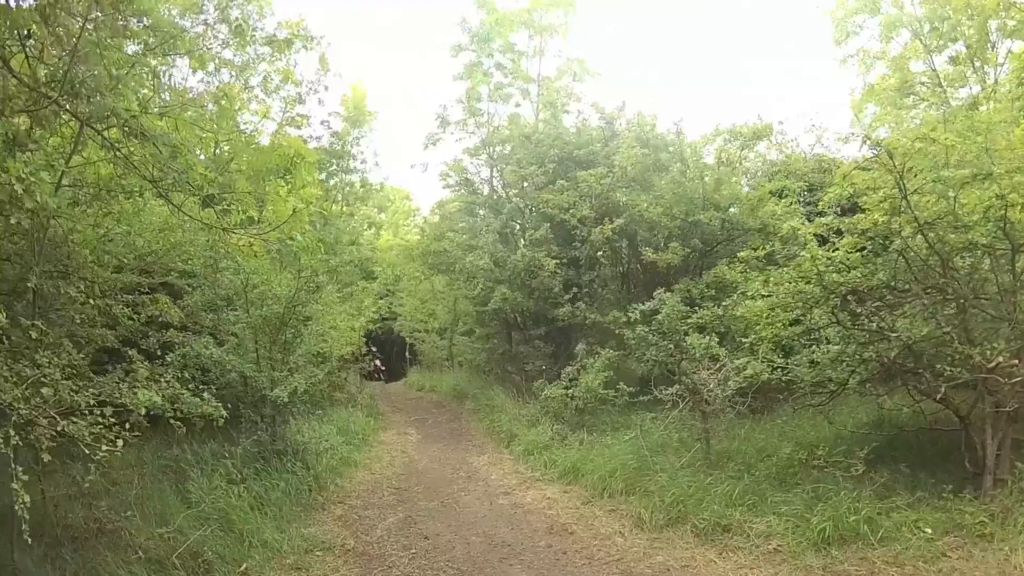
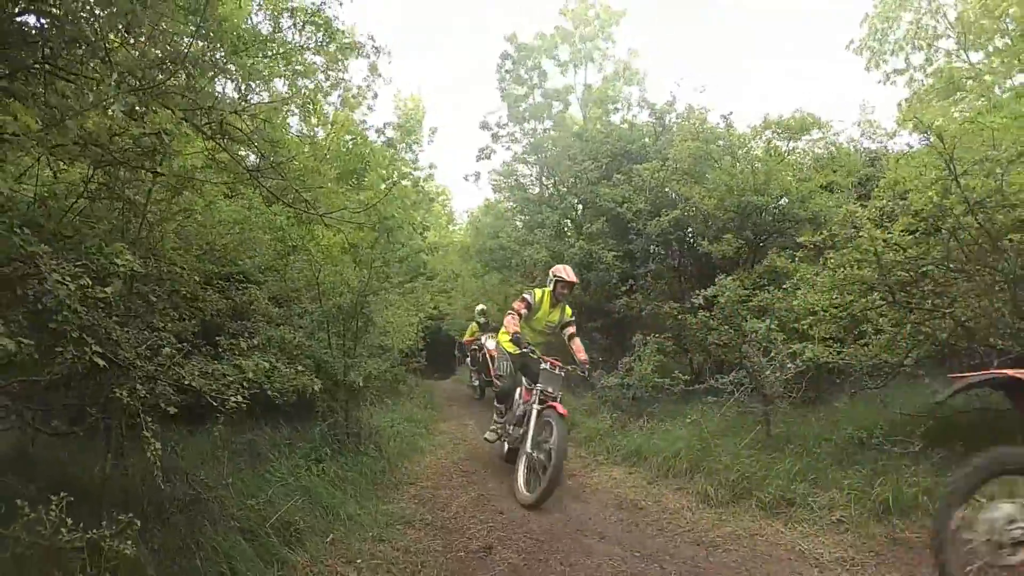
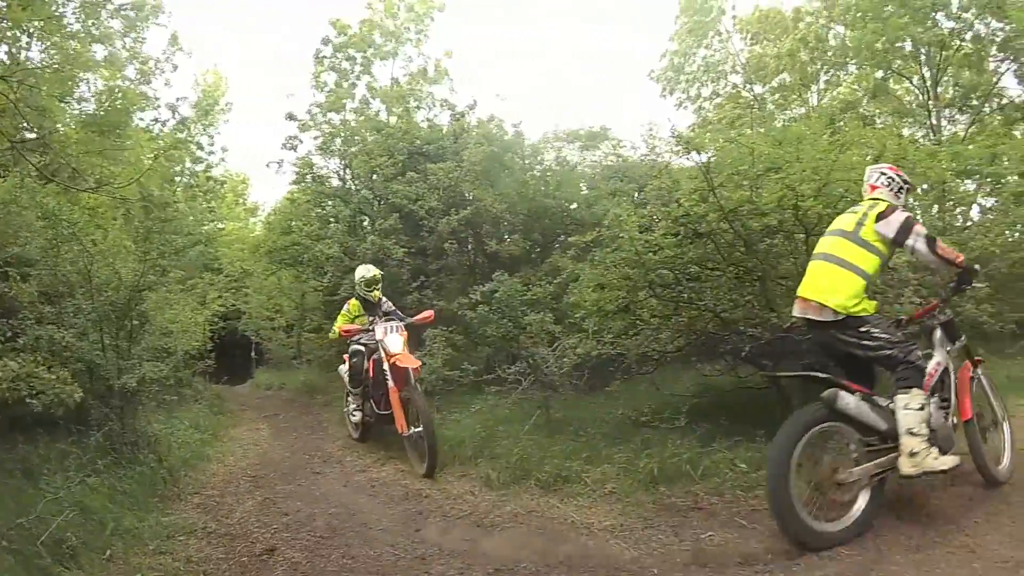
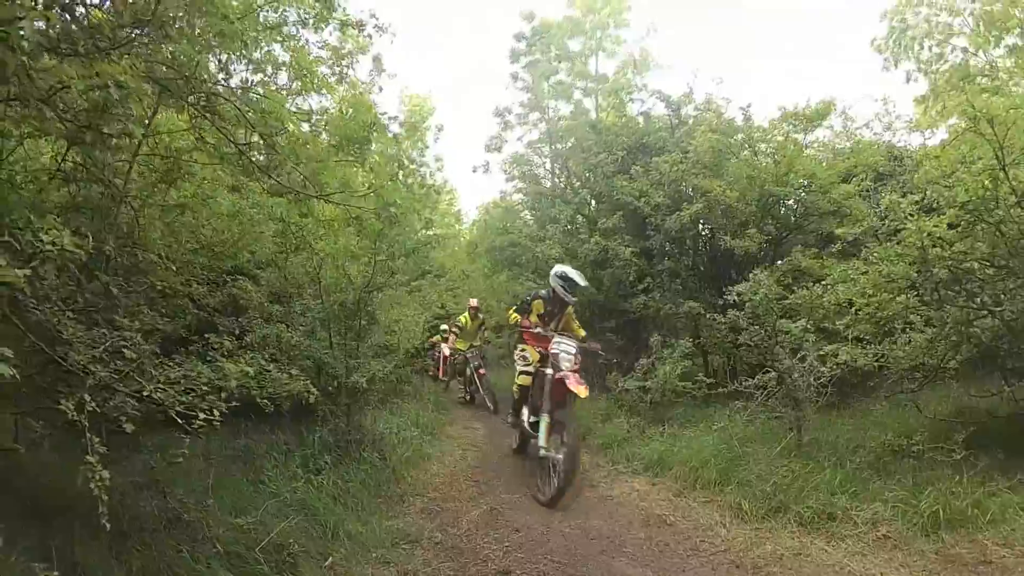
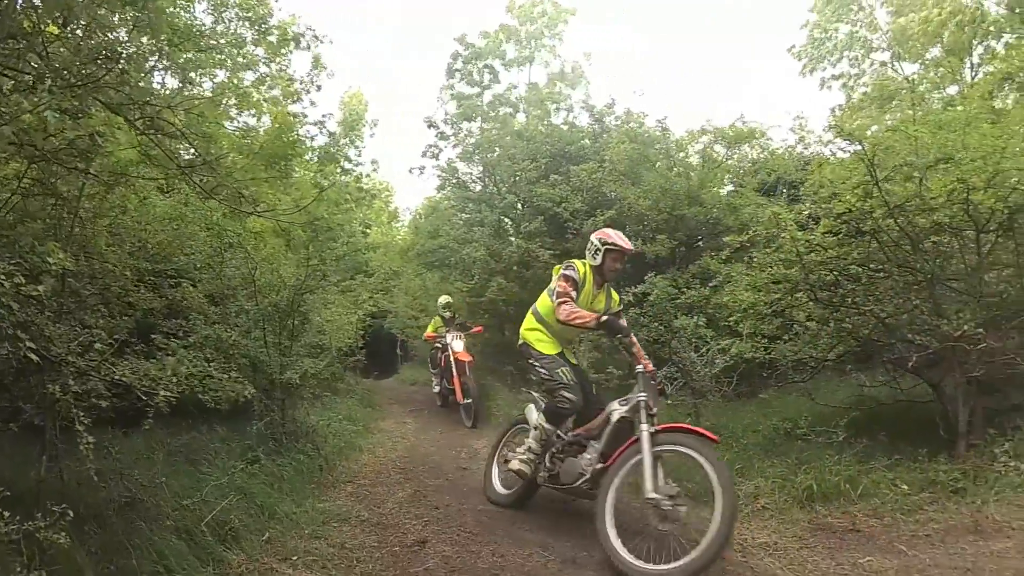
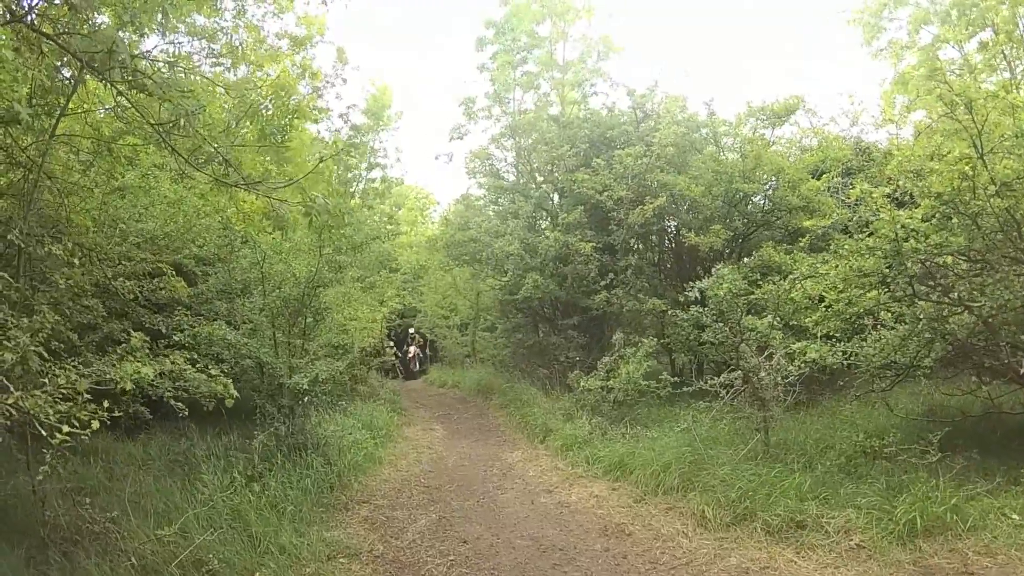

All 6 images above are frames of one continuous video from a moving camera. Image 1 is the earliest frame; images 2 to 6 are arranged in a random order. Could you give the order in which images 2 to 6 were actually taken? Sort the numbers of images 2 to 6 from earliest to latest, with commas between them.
6, 4, 2, 5, 3
